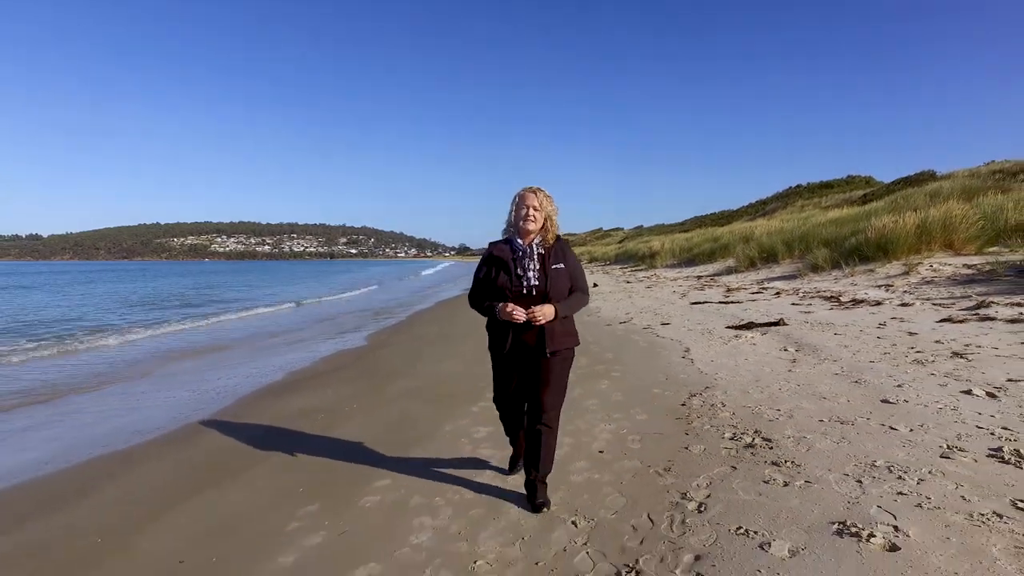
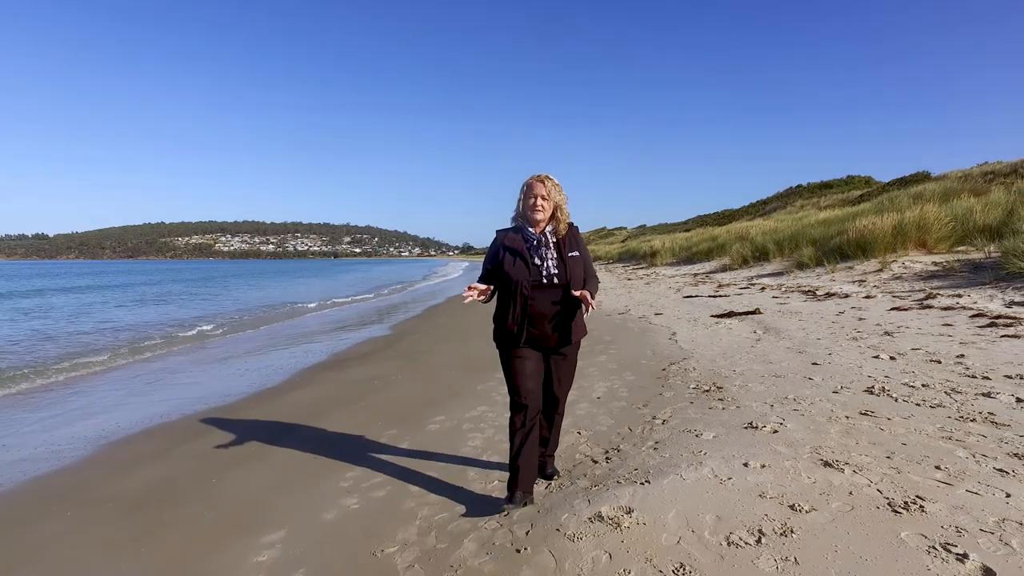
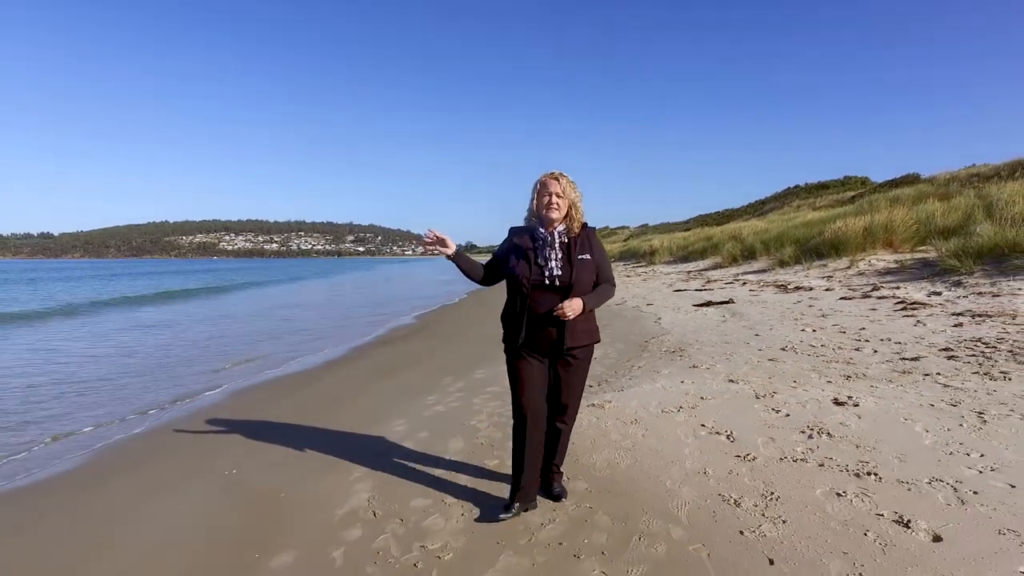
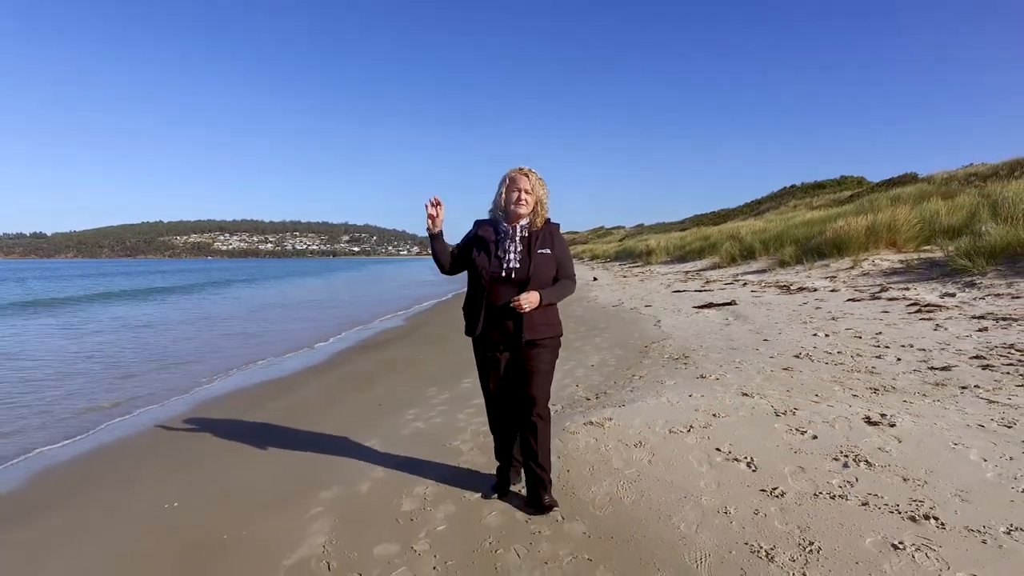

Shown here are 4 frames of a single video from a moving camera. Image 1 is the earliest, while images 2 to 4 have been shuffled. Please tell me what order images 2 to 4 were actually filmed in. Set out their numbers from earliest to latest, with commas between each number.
2, 4, 3
